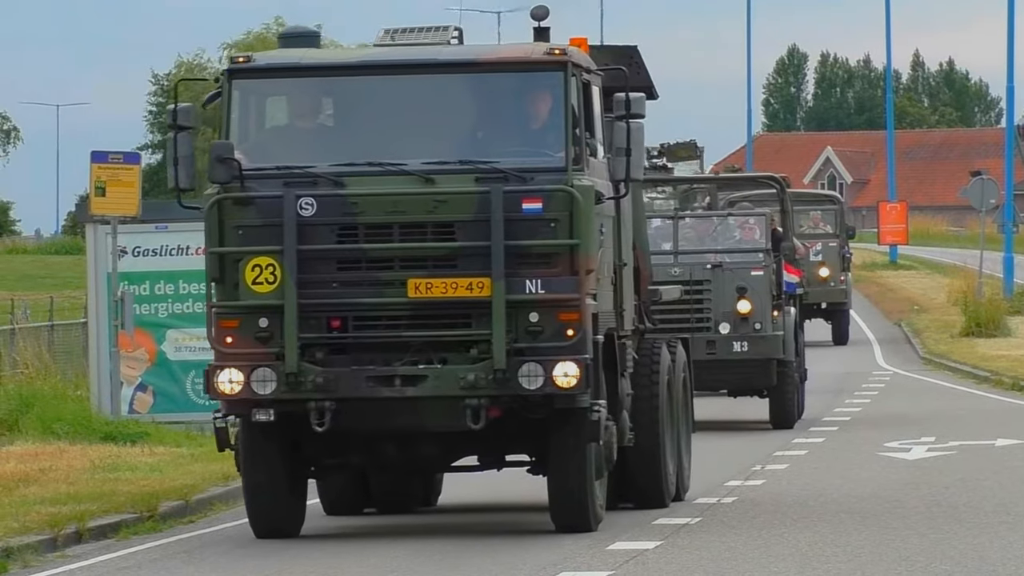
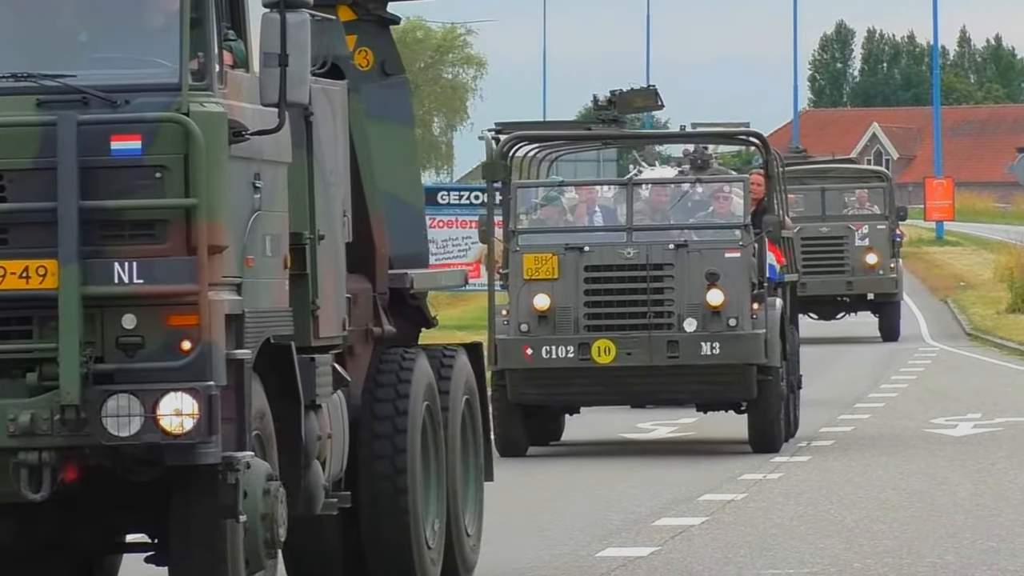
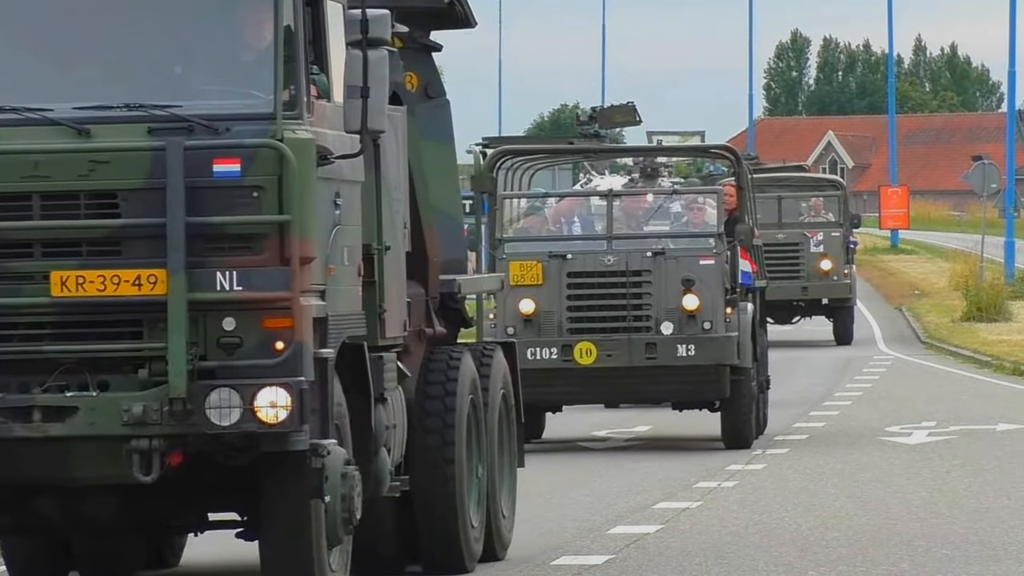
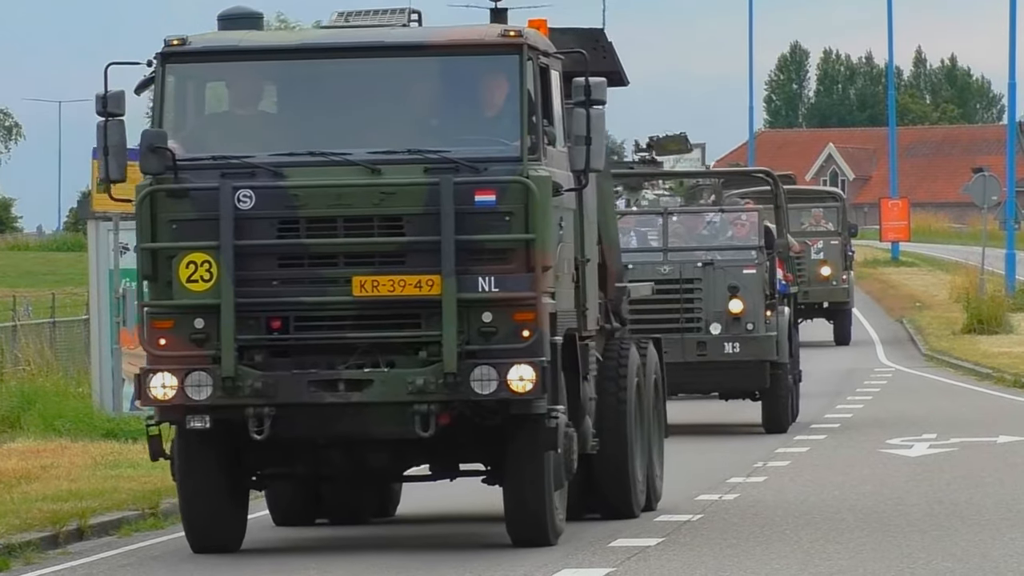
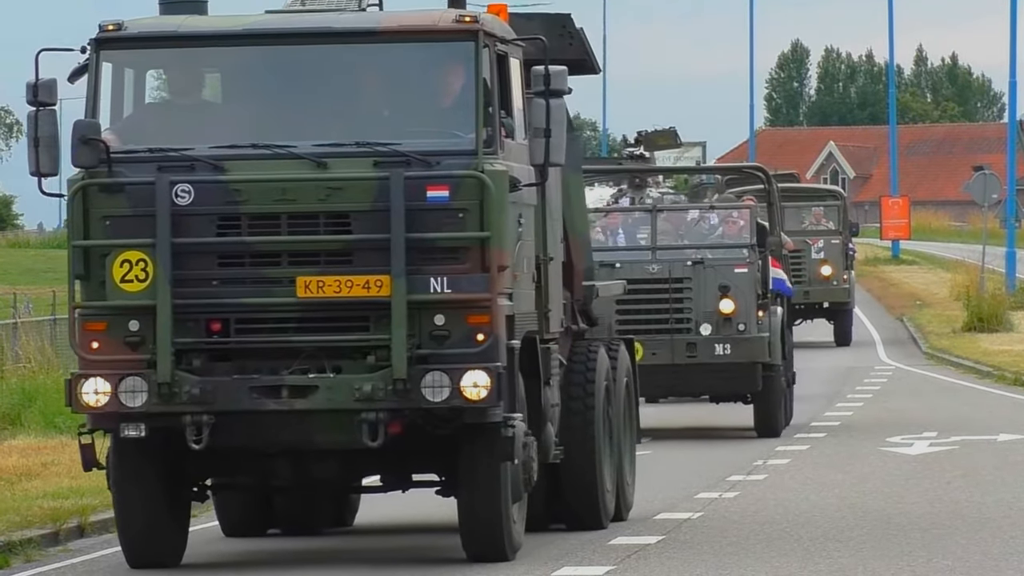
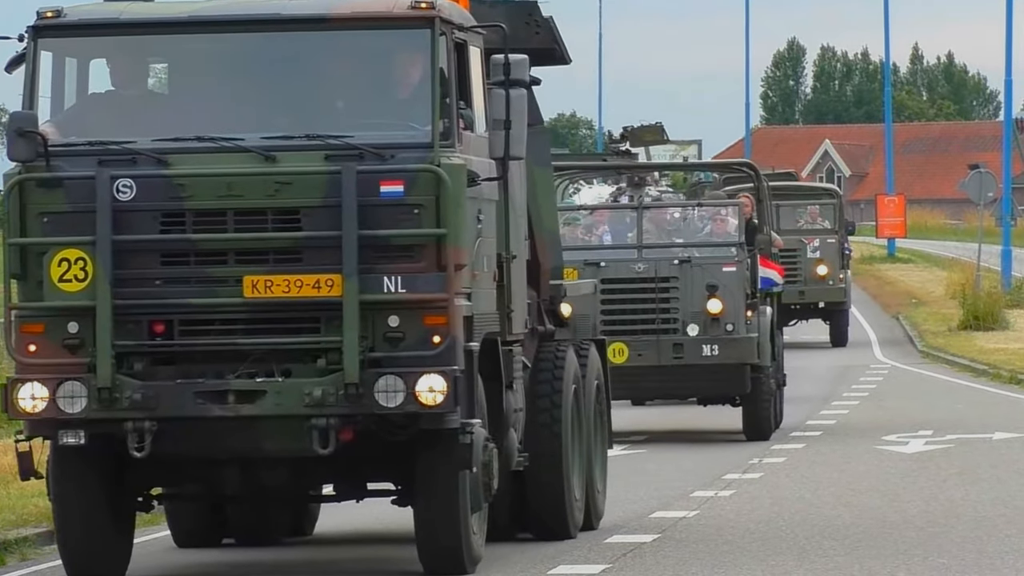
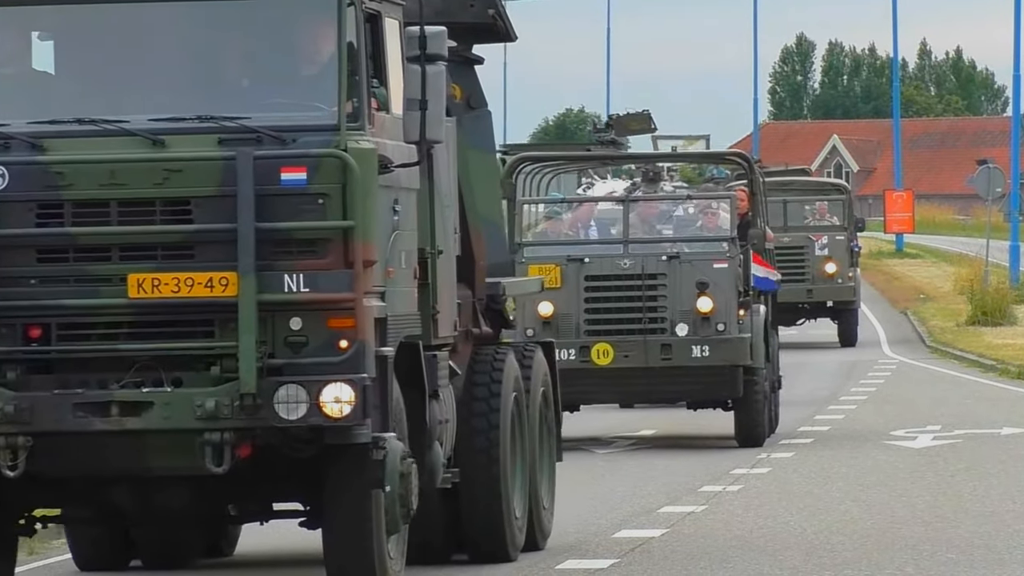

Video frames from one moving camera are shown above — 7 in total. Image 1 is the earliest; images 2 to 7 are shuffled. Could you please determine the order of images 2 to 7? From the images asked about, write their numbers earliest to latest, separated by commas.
4, 5, 6, 7, 3, 2
